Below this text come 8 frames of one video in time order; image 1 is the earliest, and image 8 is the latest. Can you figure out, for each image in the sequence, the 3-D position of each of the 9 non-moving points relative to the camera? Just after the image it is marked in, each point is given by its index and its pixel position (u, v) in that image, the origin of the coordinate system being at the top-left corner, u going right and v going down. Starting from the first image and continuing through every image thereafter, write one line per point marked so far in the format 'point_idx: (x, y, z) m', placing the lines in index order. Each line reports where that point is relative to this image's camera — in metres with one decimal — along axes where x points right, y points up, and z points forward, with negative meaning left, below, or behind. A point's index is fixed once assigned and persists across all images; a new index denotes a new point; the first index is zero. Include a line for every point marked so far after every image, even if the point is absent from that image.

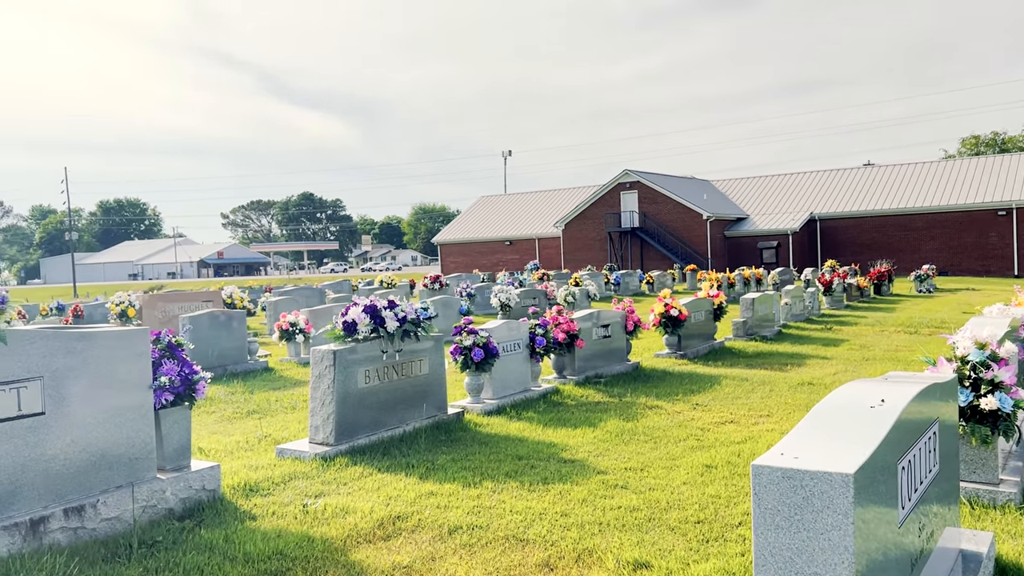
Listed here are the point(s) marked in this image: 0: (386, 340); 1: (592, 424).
0: (-1.2, -0.5, +7.6) m
1: (+0.9, -1.5, +8.5) m
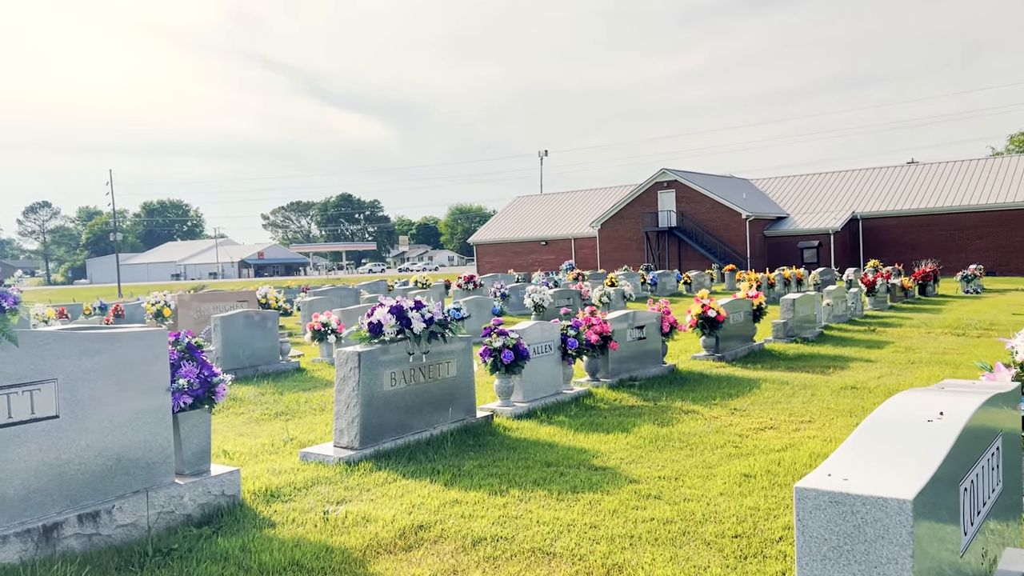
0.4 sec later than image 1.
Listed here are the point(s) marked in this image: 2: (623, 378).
0: (-1.0, -0.5, +7.4) m
1: (+1.2, -1.5, +8.2) m
2: (+1.7, -1.3, +11.5) m
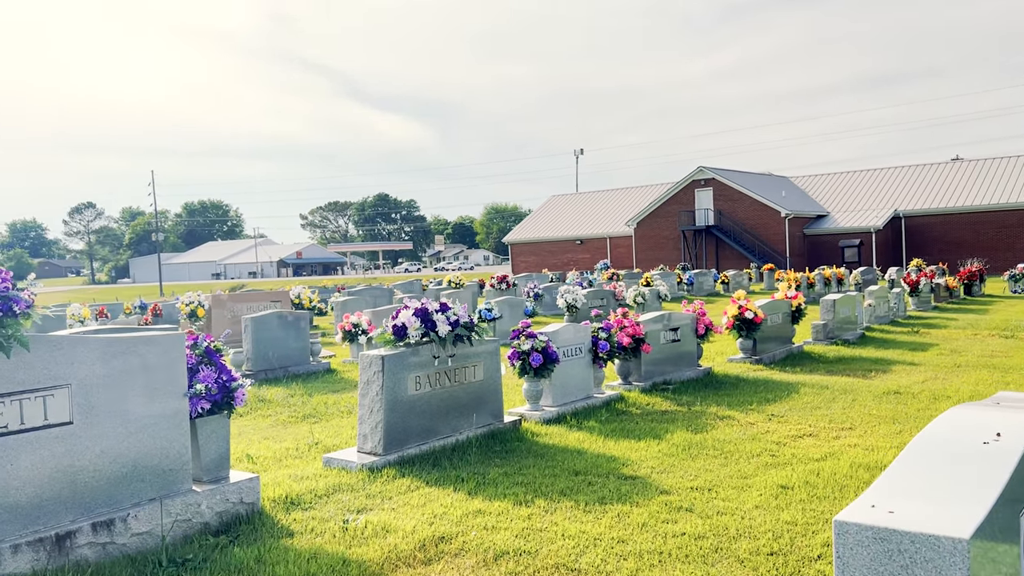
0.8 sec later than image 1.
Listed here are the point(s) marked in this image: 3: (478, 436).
0: (-0.7, -0.5, +7.3) m
1: (+1.5, -1.5, +7.9) m
2: (+2.1, -1.4, +11.3) m
3: (-0.3, -1.4, +7.6) m
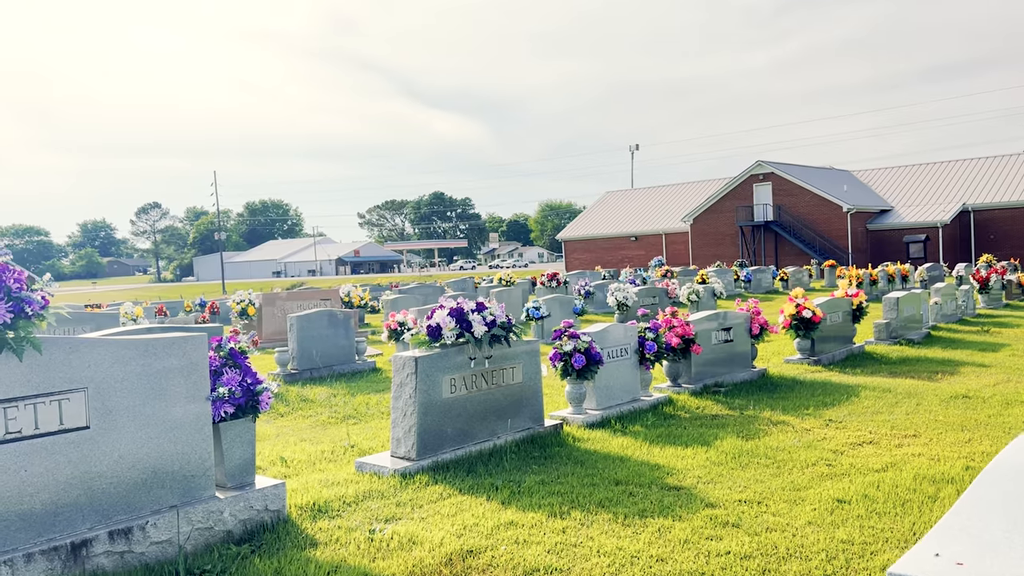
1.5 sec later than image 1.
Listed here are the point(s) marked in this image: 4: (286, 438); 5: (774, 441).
0: (-0.4, -0.5, +7.0) m
1: (+1.9, -1.5, +7.5) m
2: (+2.7, -1.3, +10.8) m
3: (0.0, -1.4, +7.3) m
4: (-2.4, -1.6, +8.2) m
5: (+2.6, -1.5, +7.7) m
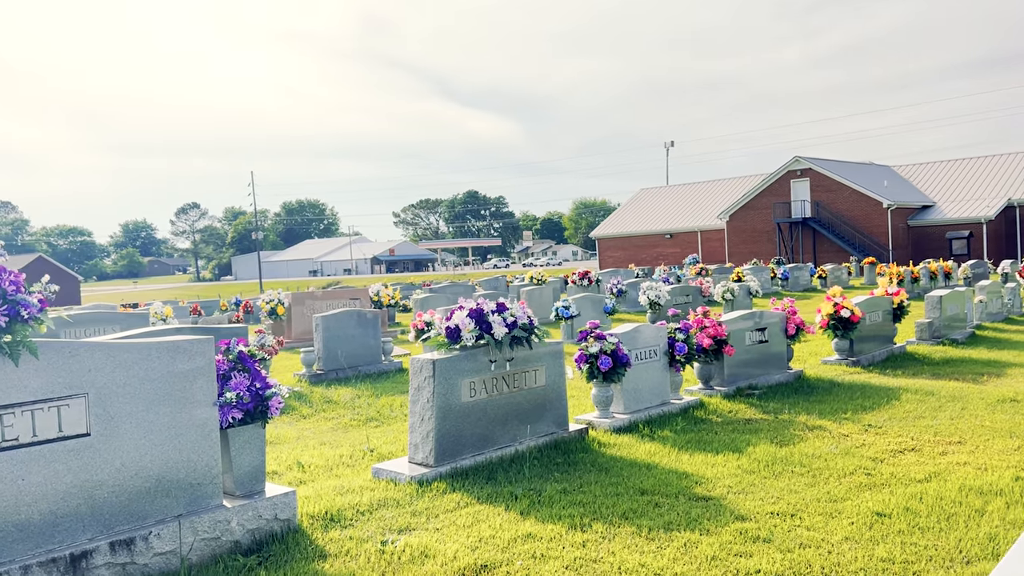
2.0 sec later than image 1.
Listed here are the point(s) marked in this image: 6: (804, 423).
0: (-0.2, -0.5, +6.8) m
1: (+2.1, -1.5, +7.2) m
2: (+3.1, -1.3, +10.5) m
3: (+0.2, -1.4, +7.1) m
4: (-2.1, -1.6, +8.1) m
5: (+2.8, -1.5, +7.4) m
6: (+3.2, -1.5, +8.4) m
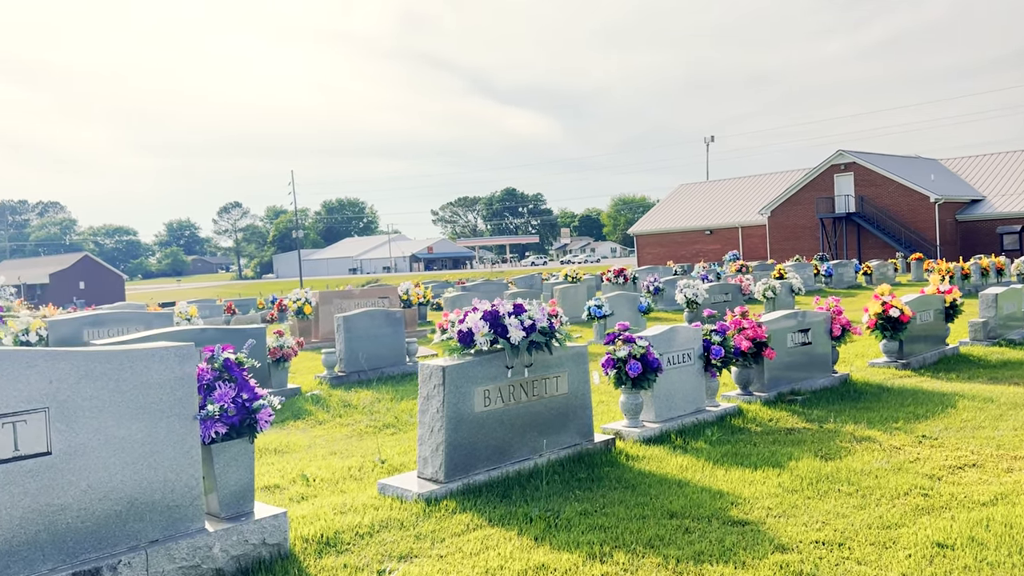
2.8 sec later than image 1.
0: (0.0, -0.5, +6.3) m
1: (+2.3, -1.5, +6.6) m
2: (+3.4, -1.3, +9.8) m
3: (+0.4, -1.4, +6.6) m
4: (-1.9, -1.6, +7.6) m
5: (+3.0, -1.5, +6.7) m
6: (+3.4, -1.5, +7.8) m
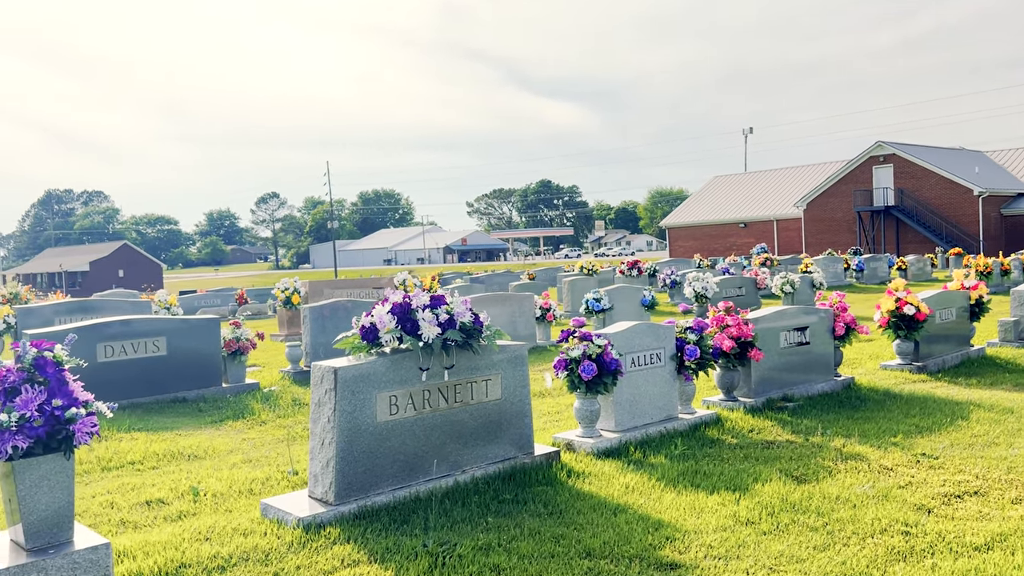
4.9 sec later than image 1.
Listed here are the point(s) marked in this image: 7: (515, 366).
0: (-0.6, -0.5, +5.4) m
1: (+1.7, -1.5, +5.7) m
2: (+2.9, -1.2, +8.8) m
3: (-0.2, -1.4, +5.7) m
4: (-2.5, -1.5, +6.9) m
5: (+2.4, -1.5, +5.7) m
6: (+2.8, -1.4, +6.8) m
7: (0.0, -0.6, +6.1) m
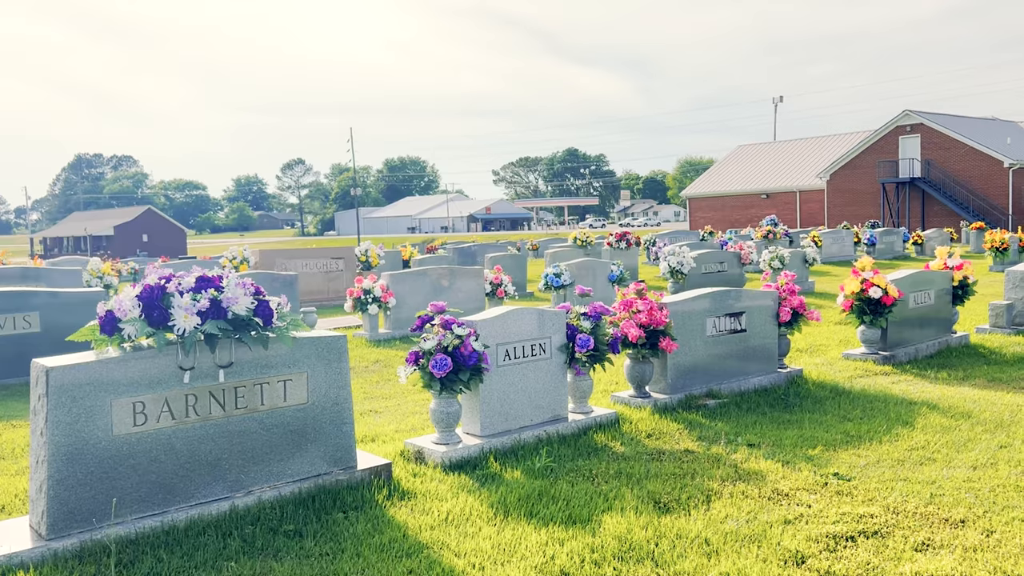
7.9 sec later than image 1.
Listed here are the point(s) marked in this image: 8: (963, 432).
0: (-1.8, -0.4, +4.4) m
1: (+0.4, -1.4, +4.6) m
2: (+1.8, -1.0, +7.7) m
3: (-1.4, -1.3, +4.7) m
4: (-3.7, -1.3, +5.9) m
5: (+1.2, -1.4, +4.7) m
6: (+1.6, -1.3, +5.7) m
7: (-1.2, -0.5, +5.1) m
8: (+3.9, -1.2, +6.7) m
